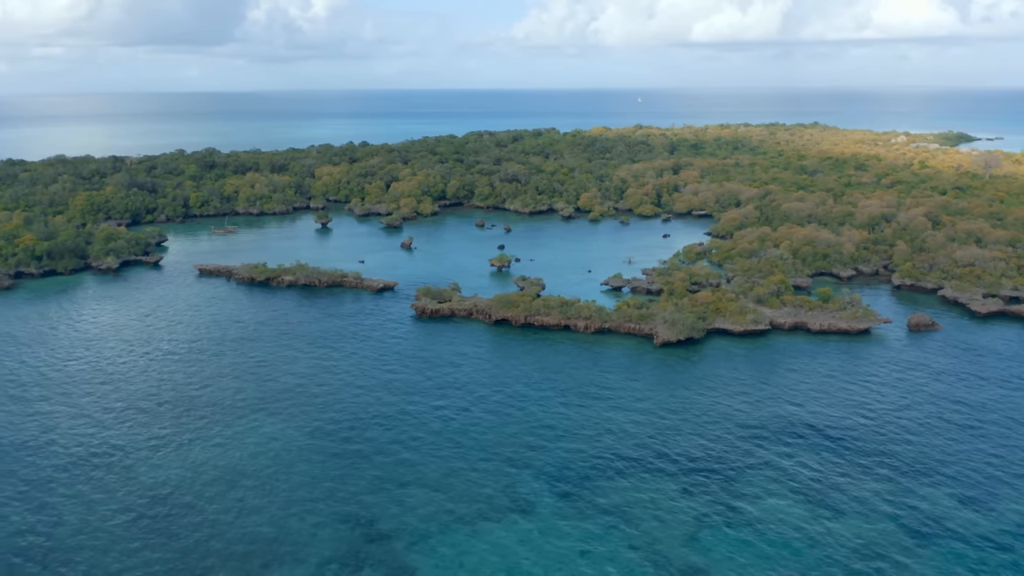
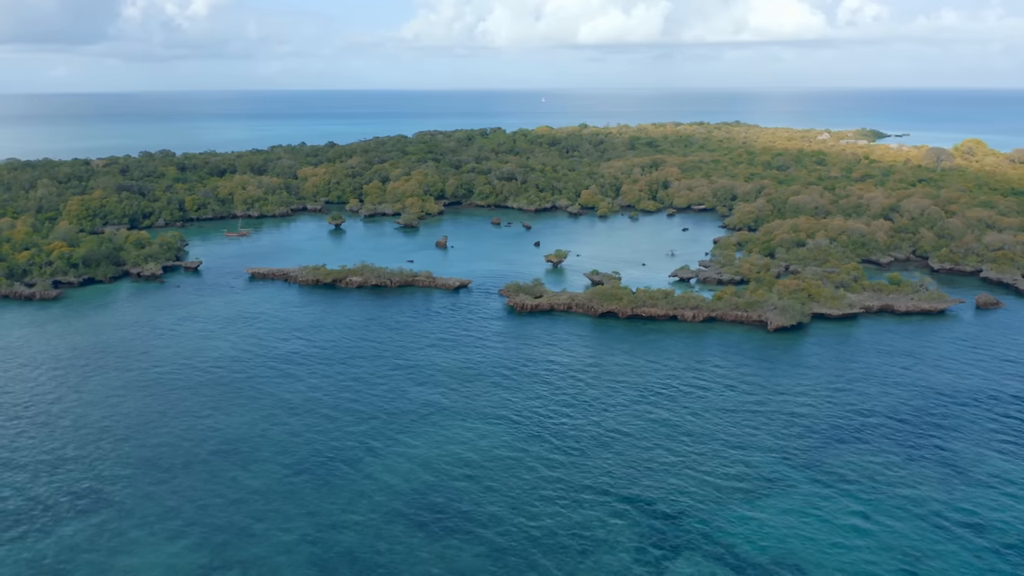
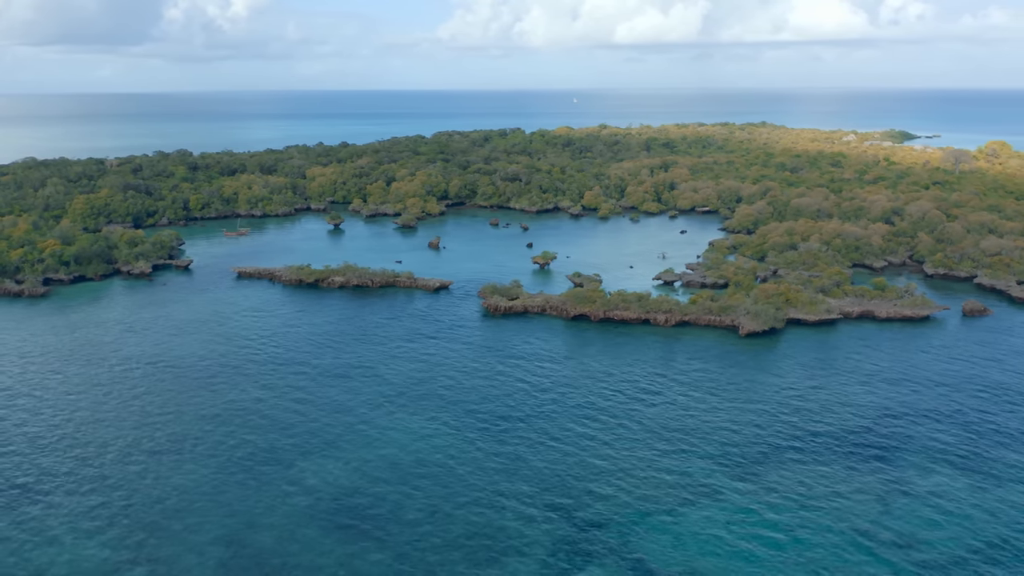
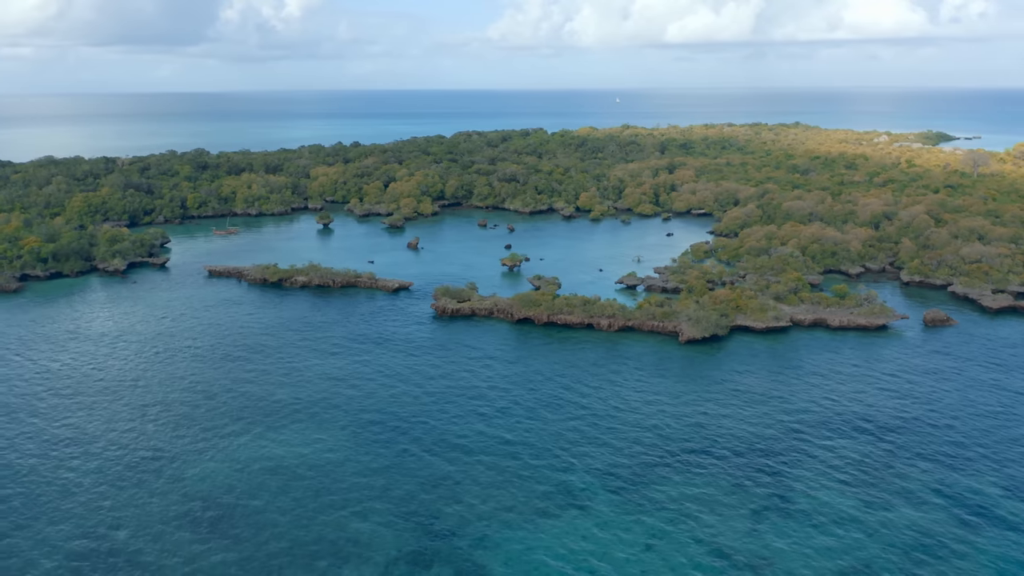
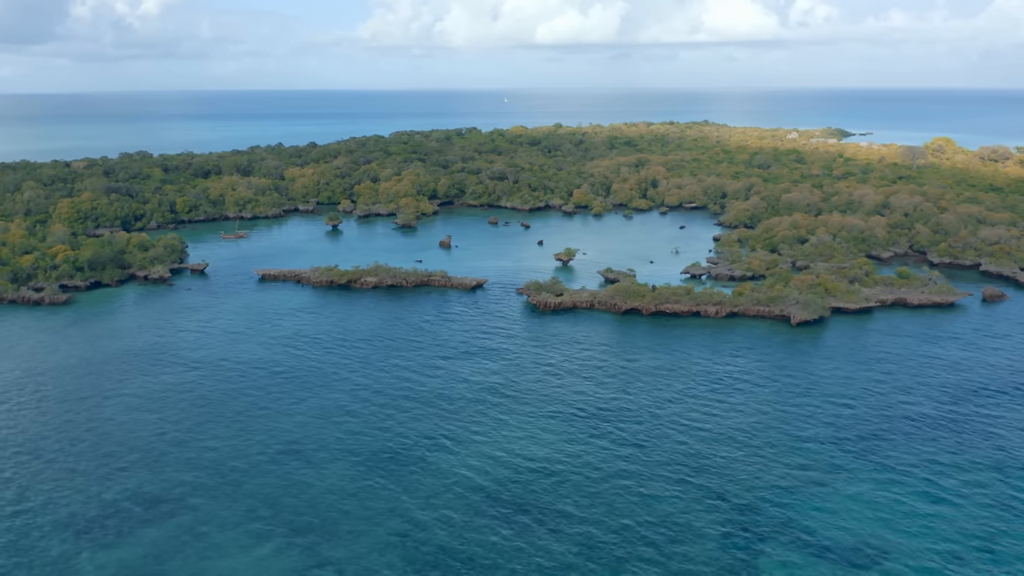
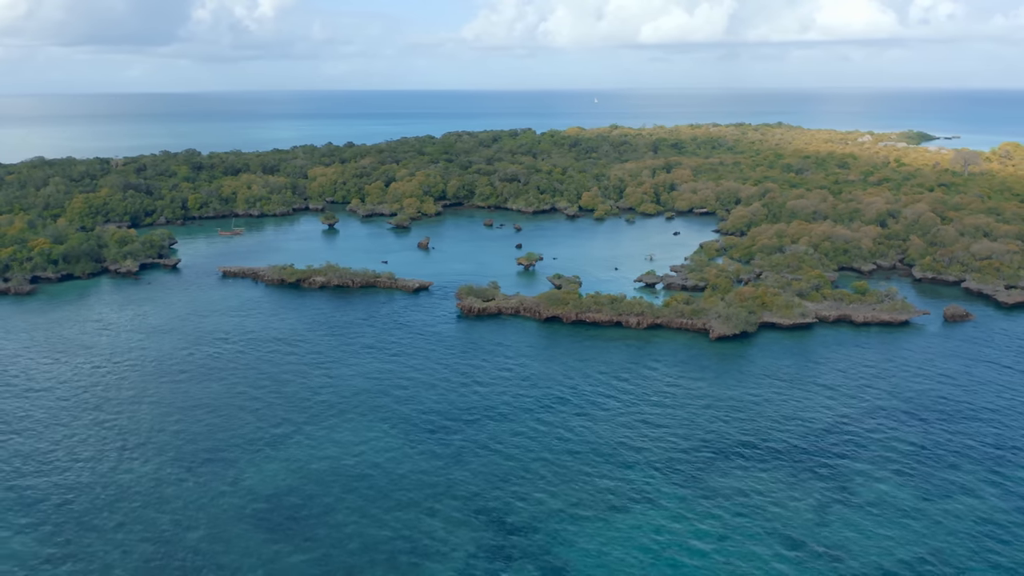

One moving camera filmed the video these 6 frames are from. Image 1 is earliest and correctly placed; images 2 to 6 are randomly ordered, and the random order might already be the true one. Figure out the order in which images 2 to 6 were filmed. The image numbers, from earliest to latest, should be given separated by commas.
4, 6, 3, 2, 5
